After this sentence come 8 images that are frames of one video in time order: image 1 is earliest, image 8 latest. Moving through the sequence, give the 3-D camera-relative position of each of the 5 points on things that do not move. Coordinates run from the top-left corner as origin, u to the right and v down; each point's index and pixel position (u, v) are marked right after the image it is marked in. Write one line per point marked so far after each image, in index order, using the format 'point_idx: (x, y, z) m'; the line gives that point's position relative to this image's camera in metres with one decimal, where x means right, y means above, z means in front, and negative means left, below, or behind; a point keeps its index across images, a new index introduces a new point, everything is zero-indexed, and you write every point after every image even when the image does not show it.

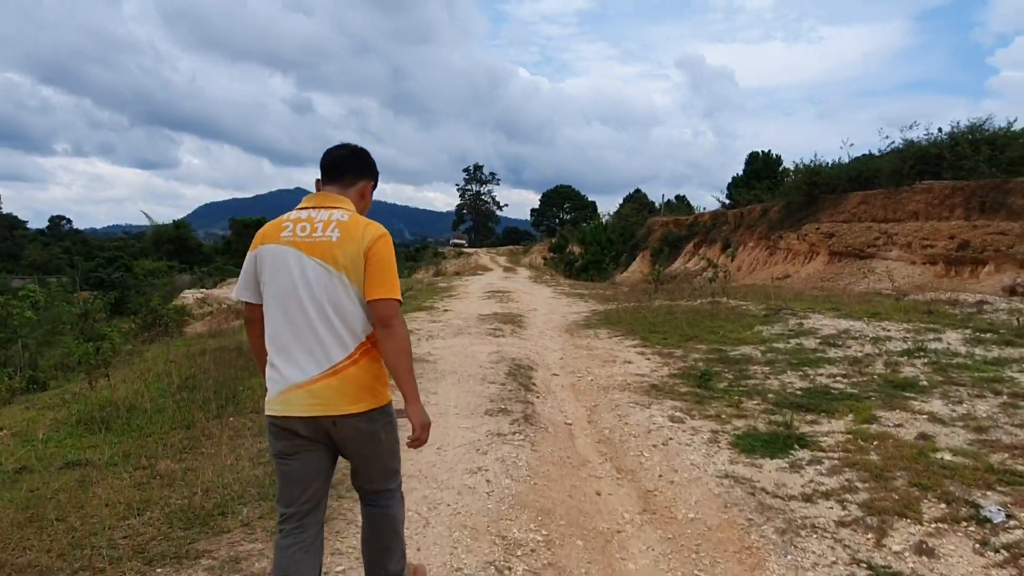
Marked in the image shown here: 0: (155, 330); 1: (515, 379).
0: (-8.6, -1.1, +18.0) m
1: (0.0, -0.9, +7.3) m
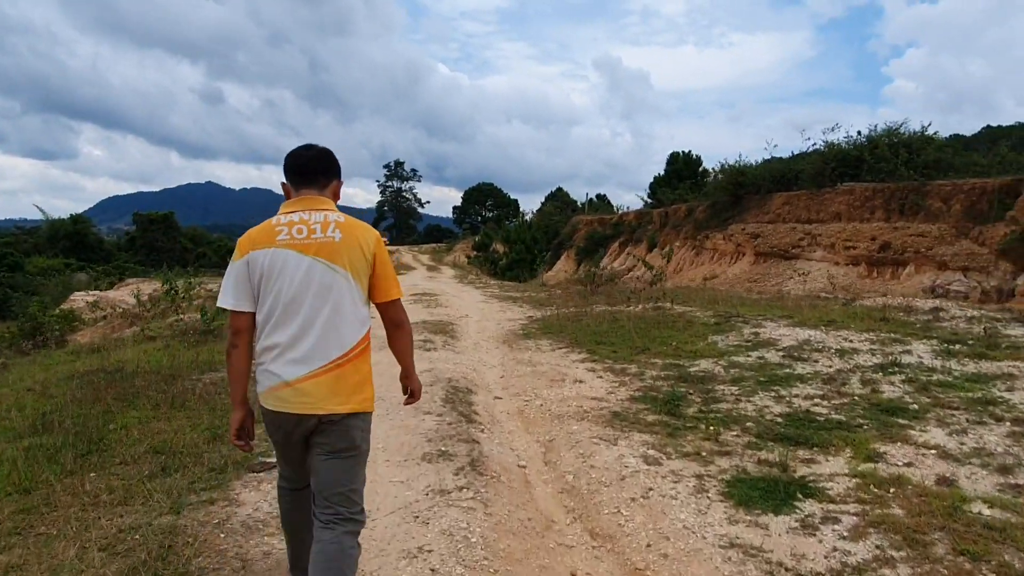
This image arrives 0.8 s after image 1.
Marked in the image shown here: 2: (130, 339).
0: (-10.2, -1.2, +15.9) m
1: (-0.5, -1.0, +6.2) m
2: (-5.9, -0.8, +11.5) m
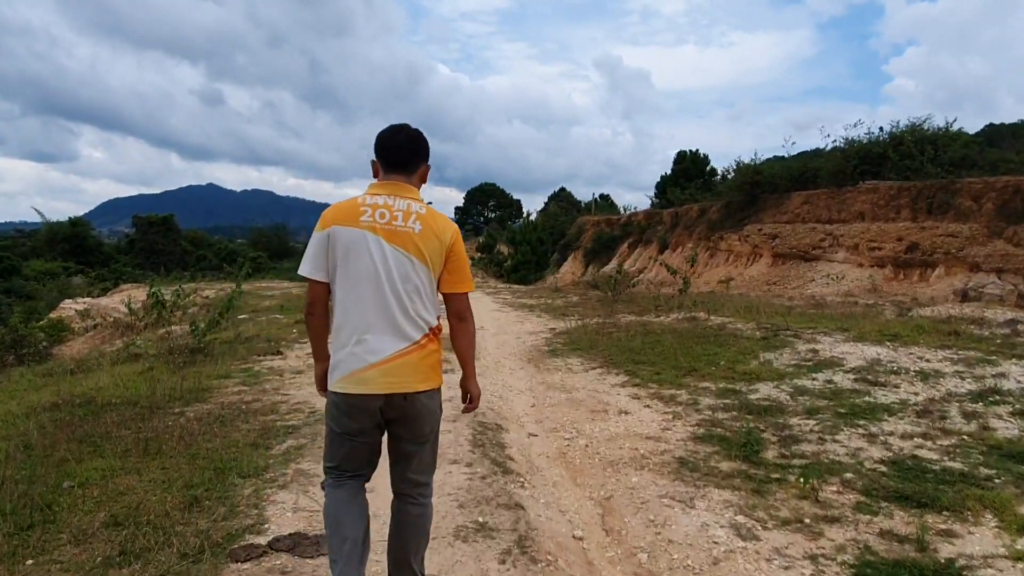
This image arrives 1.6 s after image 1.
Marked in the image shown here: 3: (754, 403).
0: (-9.9, -1.4, +14.9) m
1: (-0.2, -1.1, +5.2) m
2: (-5.6, -1.0, +10.5) m
3: (+2.1, -1.0, +6.5) m
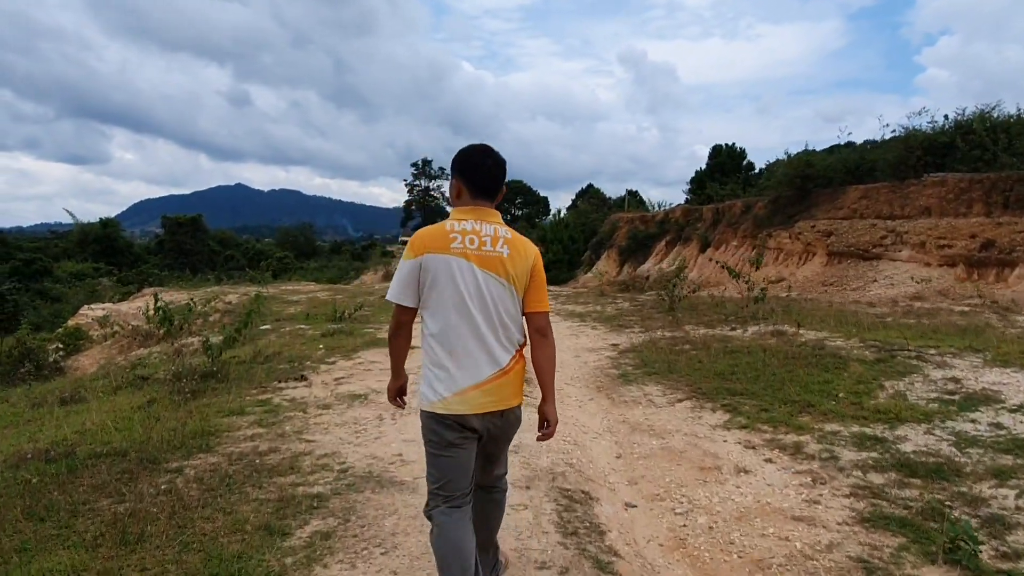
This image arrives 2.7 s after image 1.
0: (-9.0, -1.5, +13.8) m
1: (+0.3, -1.3, +3.8) m
2: (-4.9, -1.2, +9.2) m
3: (+2.7, -1.1, +5.0) m
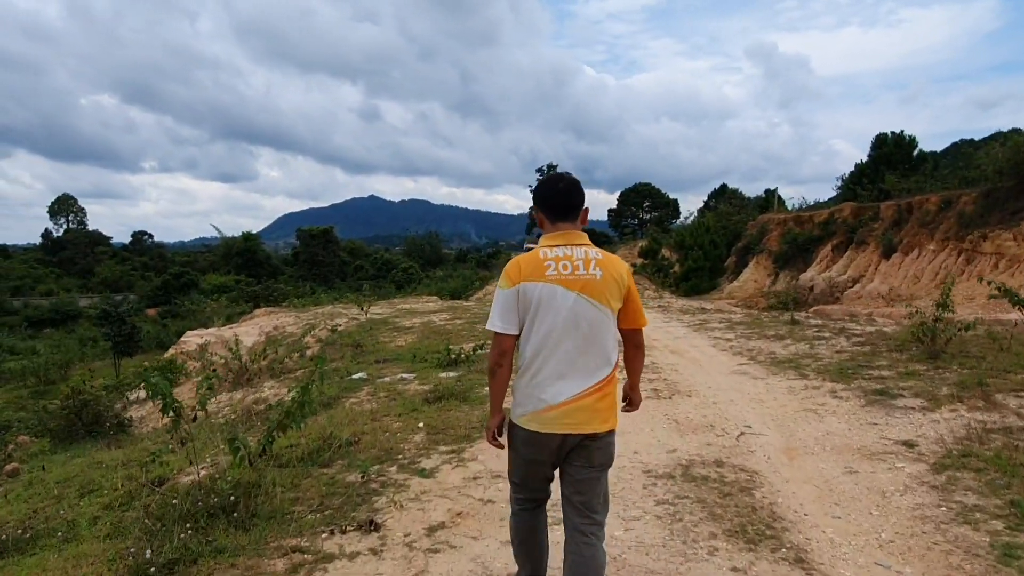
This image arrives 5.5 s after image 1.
0: (-6.6, -2.1, +11.4) m
1: (+1.0, -1.7, -0.1) m
2: (-3.3, -1.6, +6.2) m
3: (+3.5, -1.5, +0.7) m
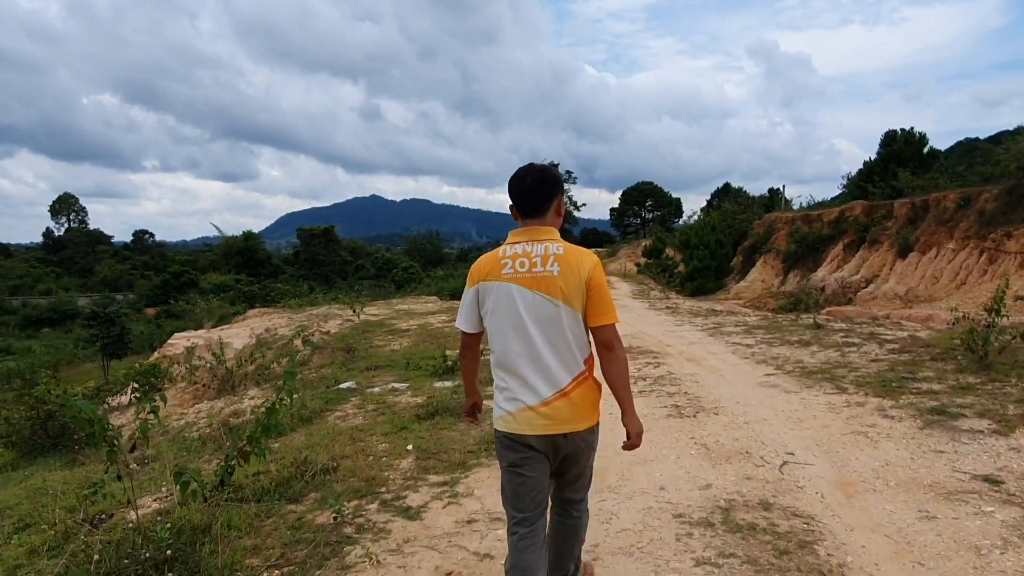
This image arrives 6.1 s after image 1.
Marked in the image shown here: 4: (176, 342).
0: (-6.6, -2.1, +10.5) m
1: (+1.0, -1.7, -1.0) m
2: (-3.2, -1.7, +5.3) m
3: (+3.5, -1.5, -0.2) m
4: (-8.5, -1.3, +18.8) m
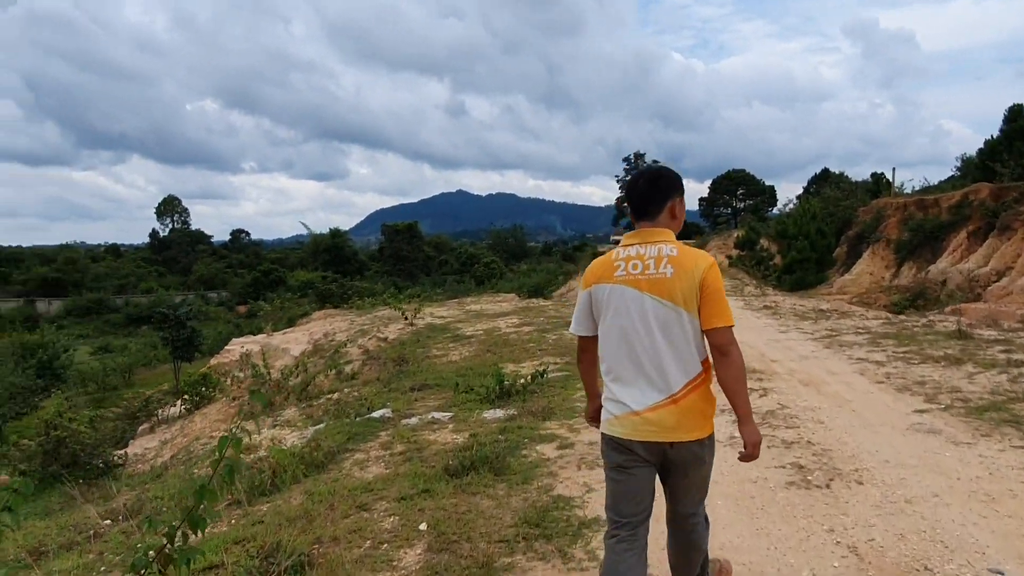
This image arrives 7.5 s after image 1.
0: (-5.7, -2.2, +9.4) m
1: (+0.5, -1.9, -2.8) m
2: (-3.0, -1.8, +3.9) m
3: (+3.1, -1.7, -2.3) m
4: (-6.7, -1.4, +17.9) m
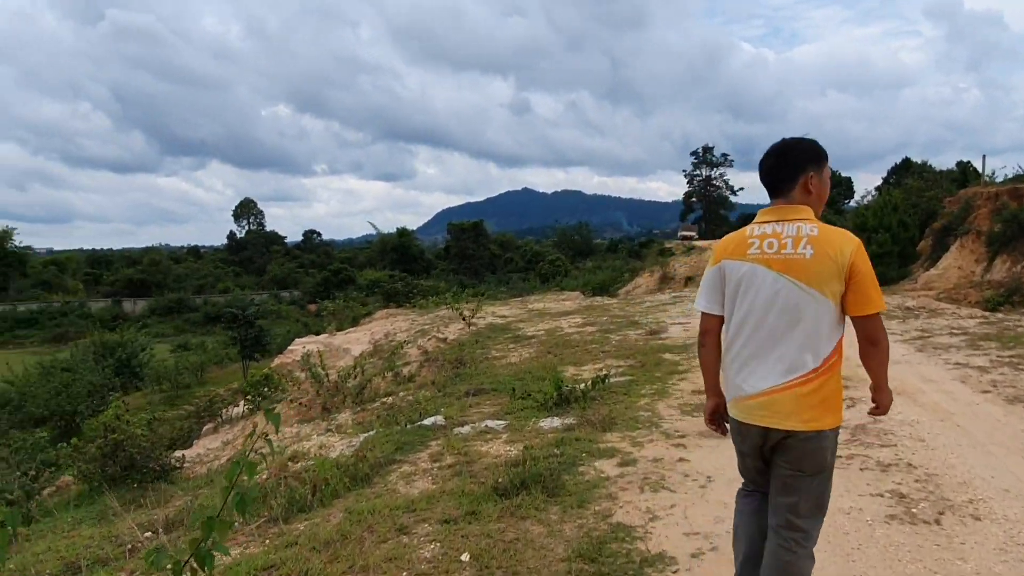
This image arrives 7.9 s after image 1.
0: (-5.0, -2.3, +9.4) m
1: (+0.1, -1.9, -3.4) m
2: (-2.8, -1.9, +3.6) m
3: (+2.7, -1.7, -3.1) m
4: (-5.2, -1.4, +18.0) m
